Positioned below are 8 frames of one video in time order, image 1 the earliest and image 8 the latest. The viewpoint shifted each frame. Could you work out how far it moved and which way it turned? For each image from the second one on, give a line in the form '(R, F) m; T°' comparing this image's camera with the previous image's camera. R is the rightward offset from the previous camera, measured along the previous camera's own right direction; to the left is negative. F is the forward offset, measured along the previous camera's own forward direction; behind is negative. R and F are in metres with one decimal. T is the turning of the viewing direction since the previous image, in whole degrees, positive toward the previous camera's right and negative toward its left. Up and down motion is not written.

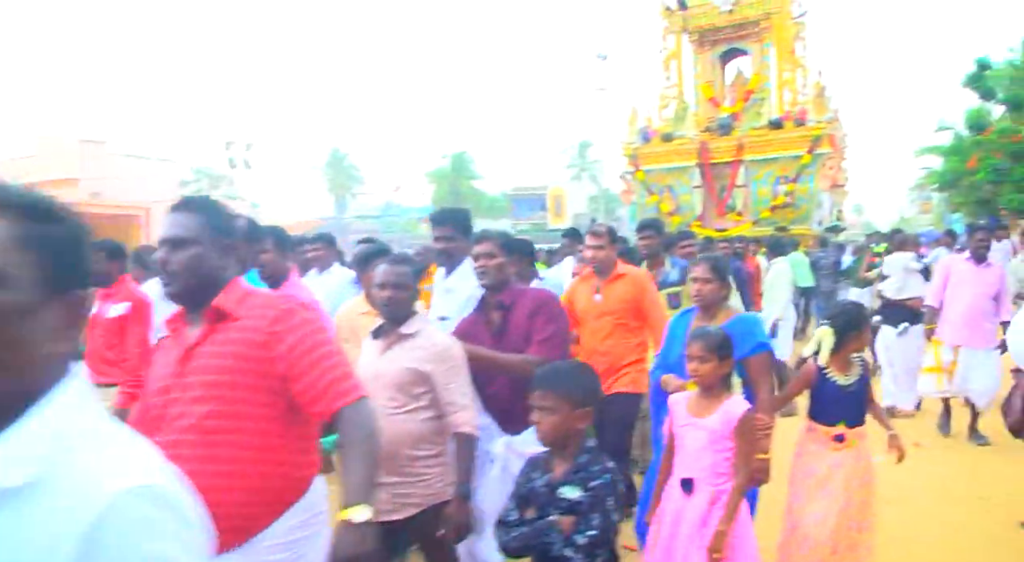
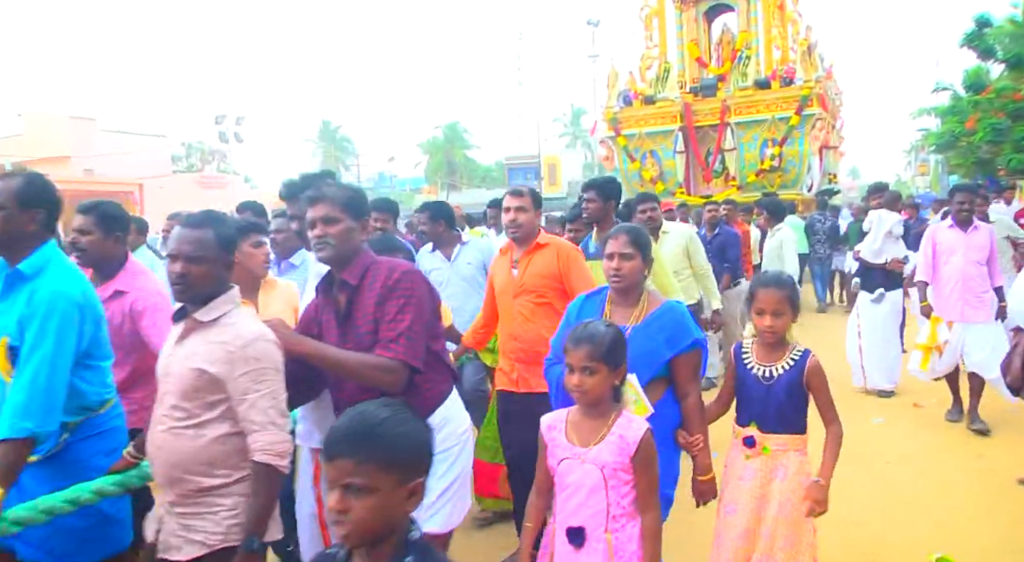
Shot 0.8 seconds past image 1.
(+0.3, +0.4) m; 0°
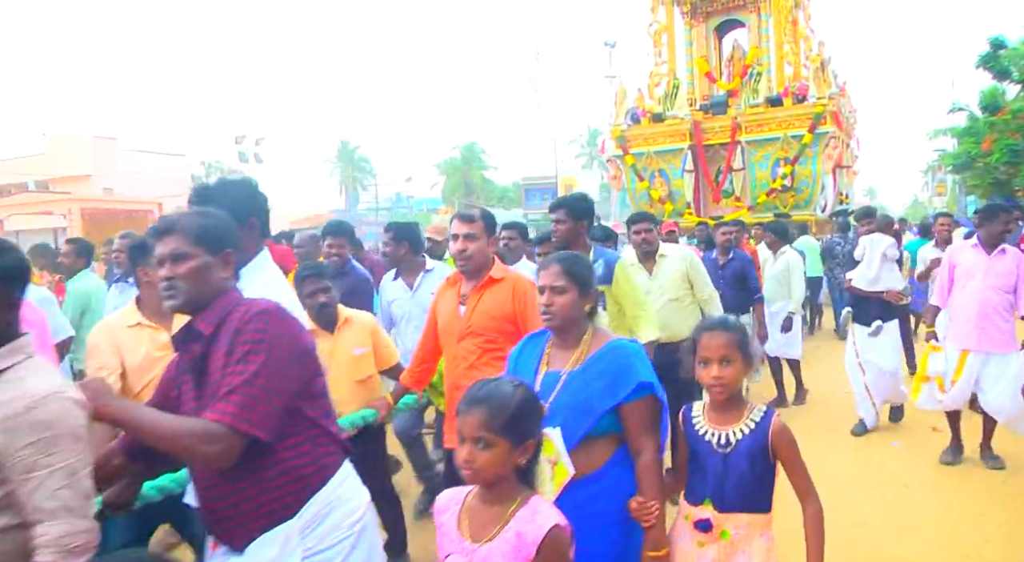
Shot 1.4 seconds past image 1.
(+0.2, +0.3) m; -1°
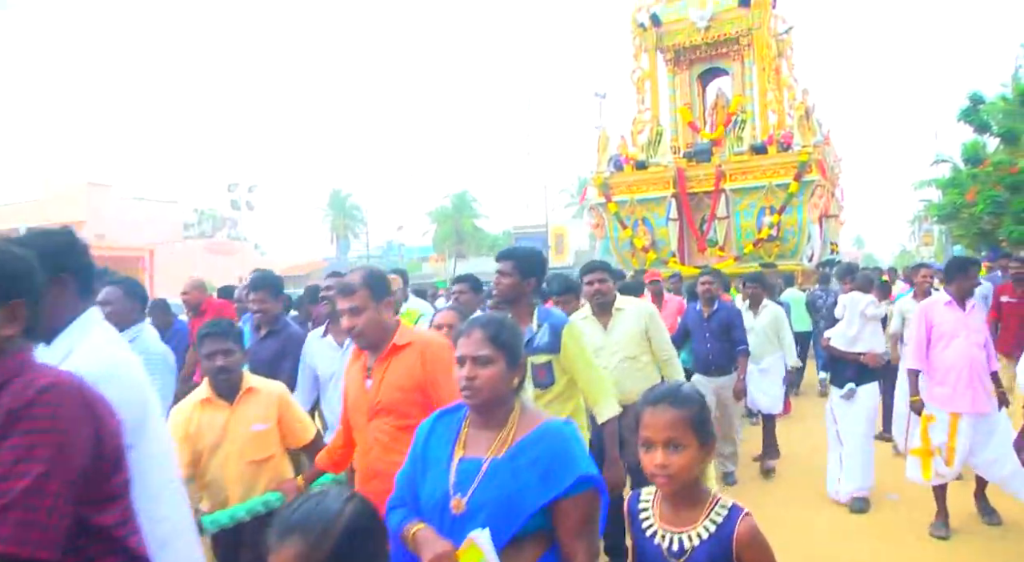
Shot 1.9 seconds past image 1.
(+0.2, +0.4) m; +1°
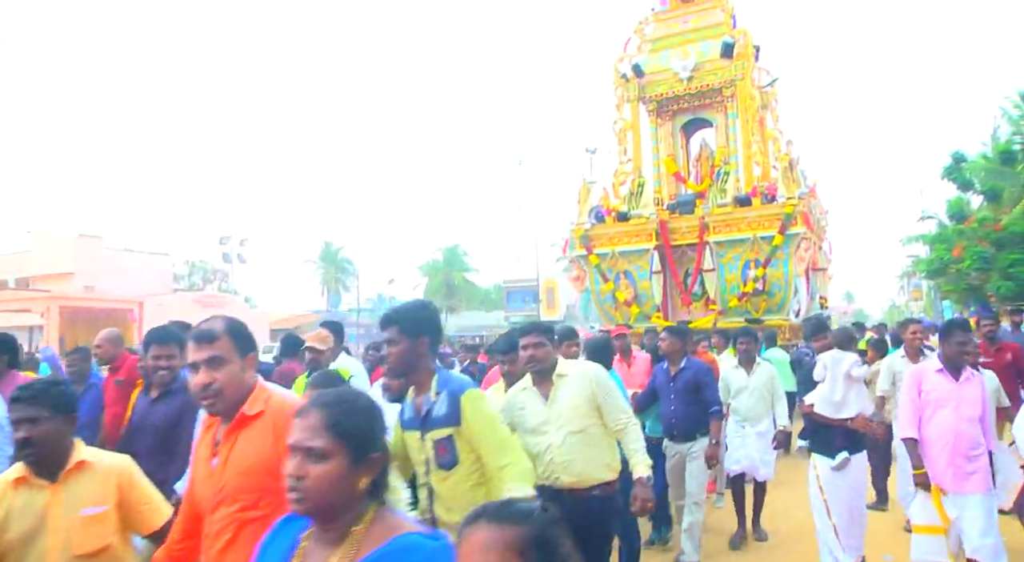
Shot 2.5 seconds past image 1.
(+0.2, +0.4) m; +1°
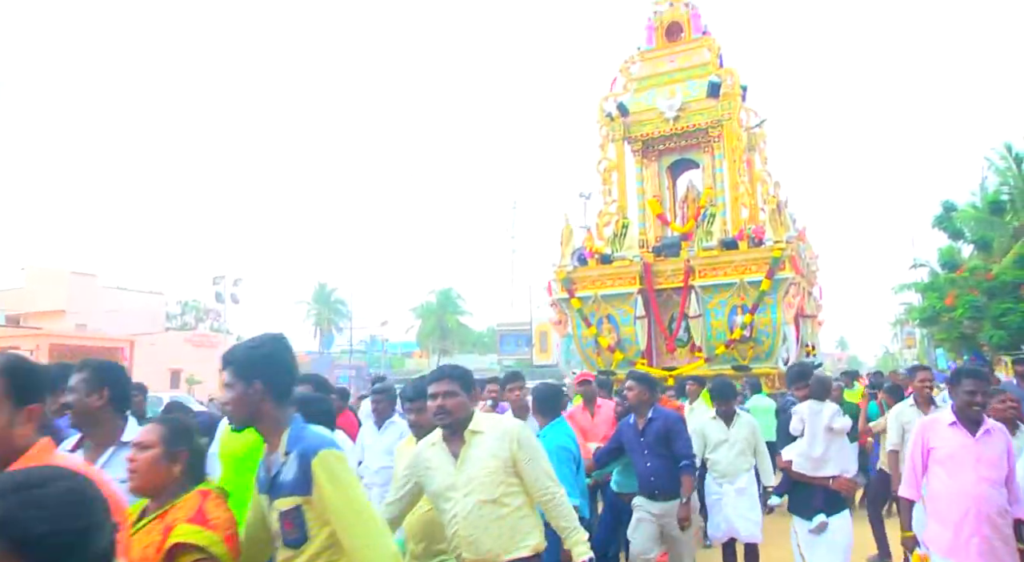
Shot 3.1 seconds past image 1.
(+0.2, +0.3) m; +1°
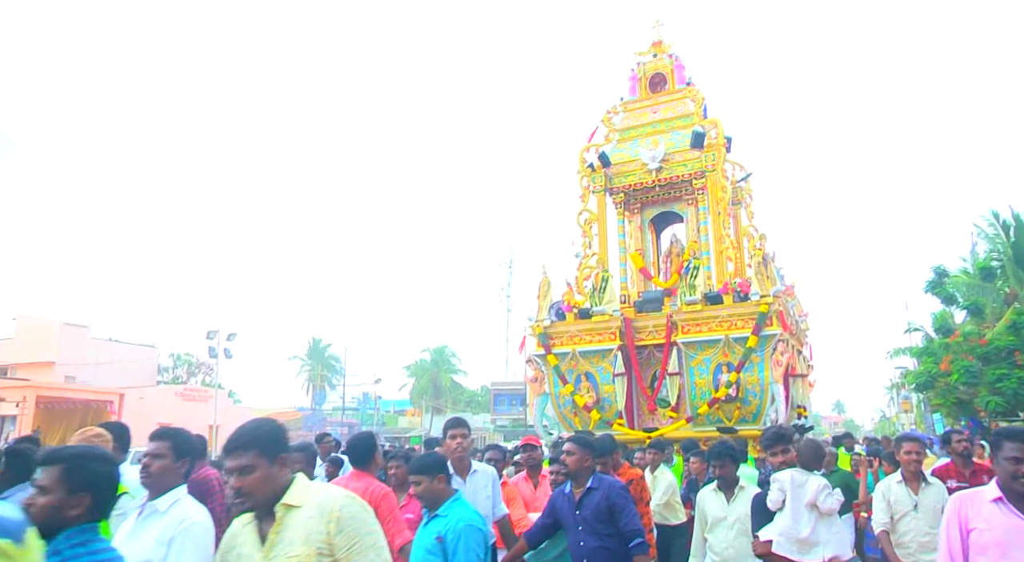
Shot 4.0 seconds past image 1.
(+0.3, +0.4) m; 0°
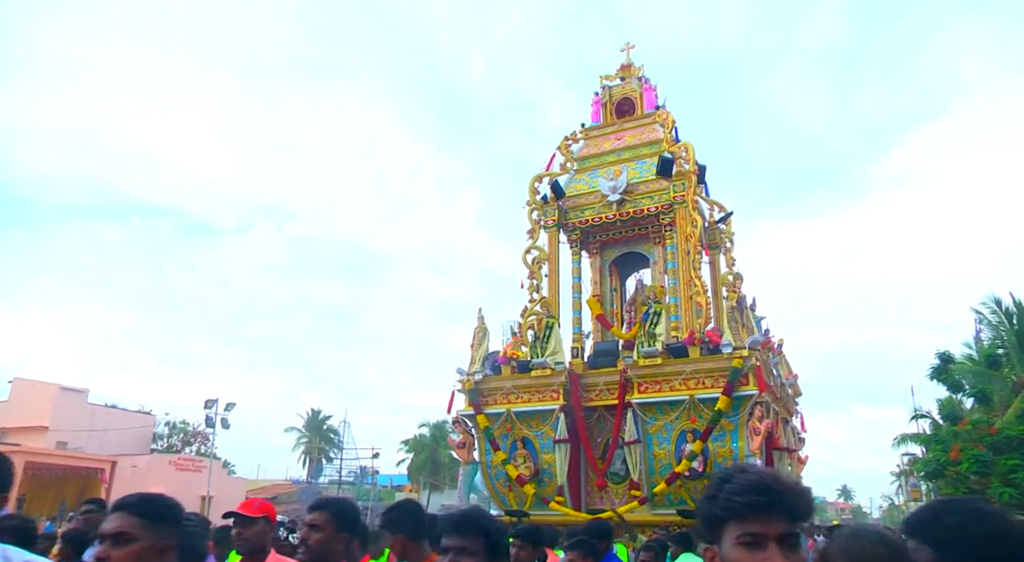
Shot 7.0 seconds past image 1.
(+0.8, +1.3) m; 0°
